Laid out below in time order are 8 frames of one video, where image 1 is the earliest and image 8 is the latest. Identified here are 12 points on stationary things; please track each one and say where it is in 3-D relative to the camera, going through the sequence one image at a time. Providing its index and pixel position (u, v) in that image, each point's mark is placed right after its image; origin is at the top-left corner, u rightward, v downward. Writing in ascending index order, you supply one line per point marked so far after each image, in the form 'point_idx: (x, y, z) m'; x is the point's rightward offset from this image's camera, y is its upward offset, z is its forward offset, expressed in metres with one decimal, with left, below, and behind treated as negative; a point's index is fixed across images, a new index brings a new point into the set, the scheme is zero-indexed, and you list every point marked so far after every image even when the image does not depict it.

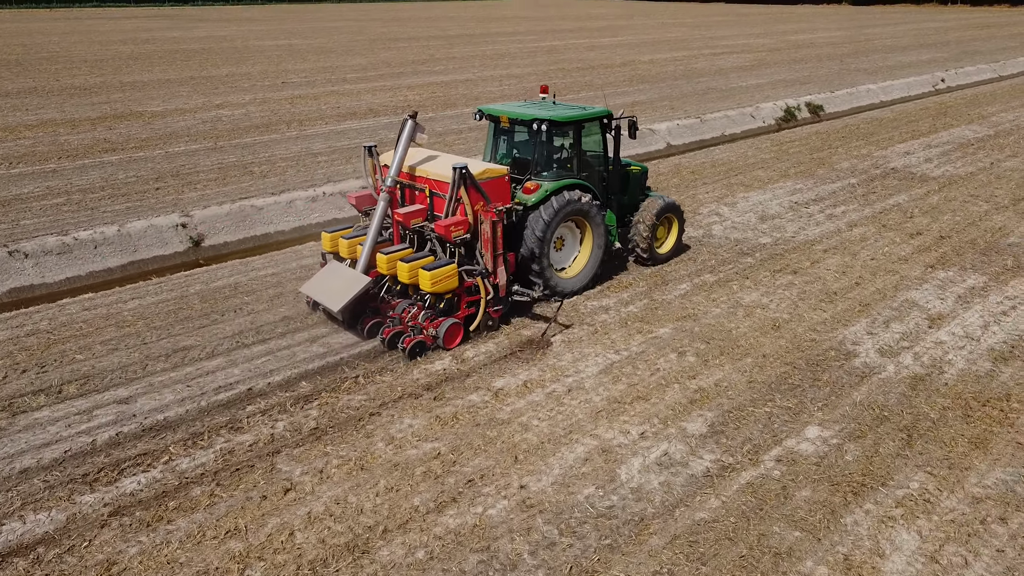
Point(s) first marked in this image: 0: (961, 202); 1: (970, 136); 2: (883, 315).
0: (+6.0, +1.1, +10.8) m
1: (+8.7, +2.9, +15.4) m
2: (+3.2, -0.2, +7.1) m
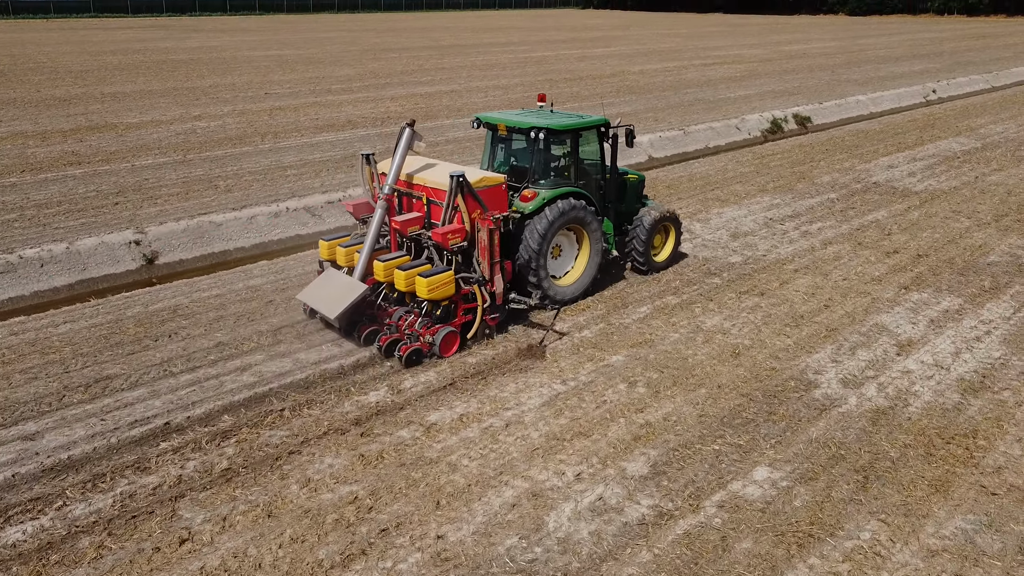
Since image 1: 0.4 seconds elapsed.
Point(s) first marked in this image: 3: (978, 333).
0: (+5.5, +0.9, +10.5) m
1: (+8.2, +2.6, +15.0) m
2: (+2.8, -0.4, +6.7) m
3: (+4.0, -0.4, +6.9) m
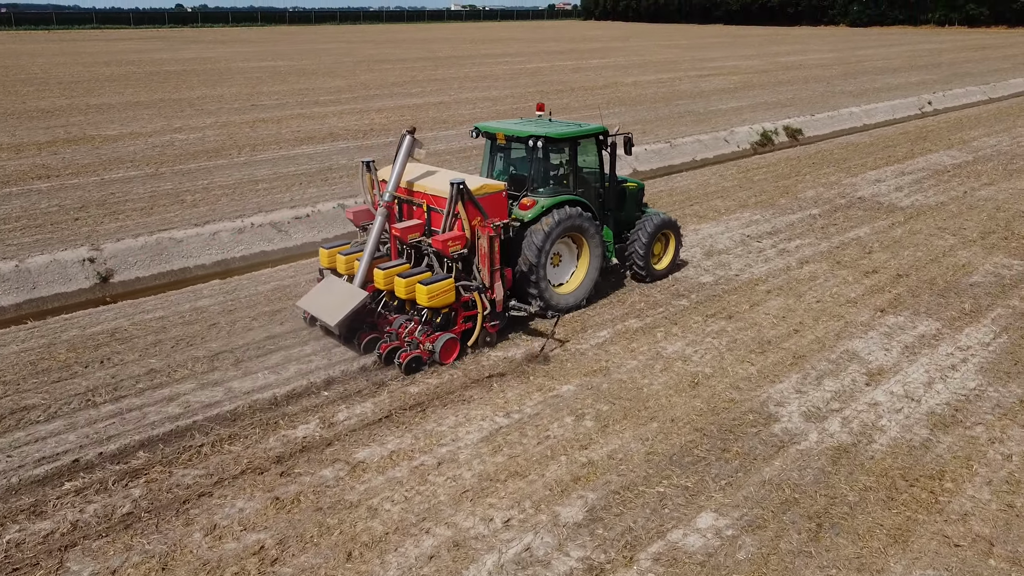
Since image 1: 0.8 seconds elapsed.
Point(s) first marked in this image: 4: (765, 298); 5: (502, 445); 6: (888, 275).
0: (+5.1, +0.7, +10.1) m
1: (+7.9, +2.3, +14.7) m
2: (+2.4, -0.6, +6.4) m
3: (+3.5, -0.6, +6.5) m
4: (+2.5, -0.1, +7.9) m
5: (-0.1, -1.0, +5.2) m
6: (+4.0, +0.1, +8.6) m
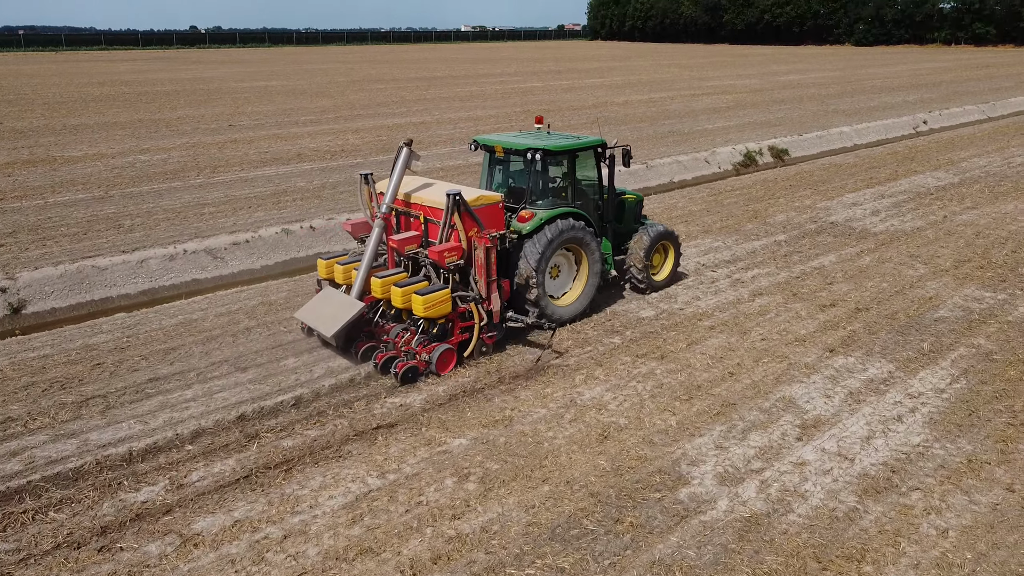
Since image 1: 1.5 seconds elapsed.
0: (+4.4, +0.3, +9.4) m
1: (+7.2, +1.8, +14.0) m
2: (+1.6, -0.9, +5.7) m
3: (+2.8, -0.9, +5.8) m
4: (+1.7, -0.4, +7.3) m
5: (-0.8, -1.3, +4.6) m
6: (+3.3, -0.2, +8.0) m
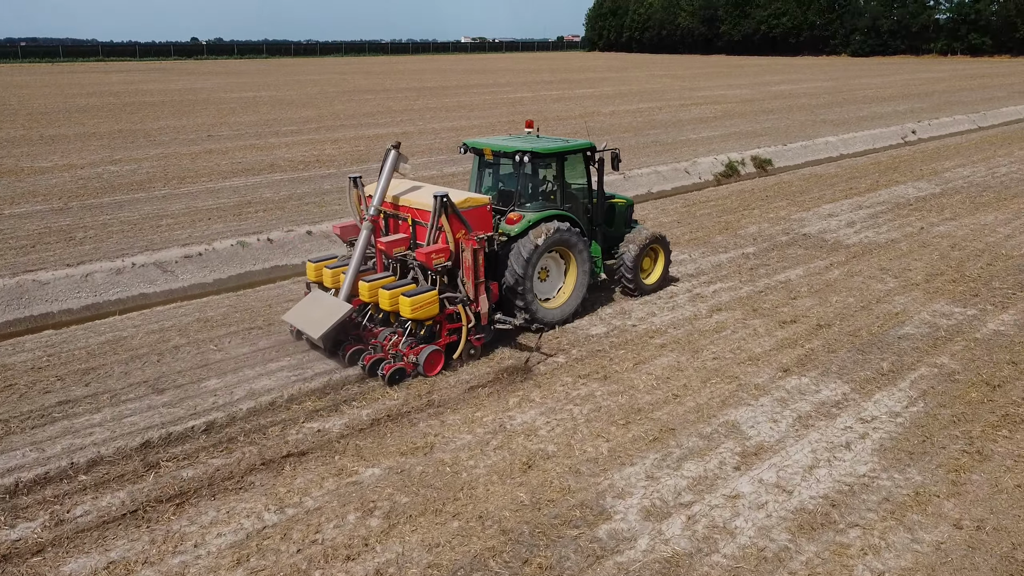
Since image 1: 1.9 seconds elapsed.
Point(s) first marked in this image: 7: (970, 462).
0: (+3.9, +0.1, +9.0) m
1: (+6.7, +1.6, +13.6) m
2: (+1.1, -1.0, +5.3) m
3: (+2.3, -1.0, +5.4) m
4: (+1.2, -0.6, +6.9) m
5: (-1.4, -1.4, +4.2) m
6: (+2.8, -0.3, +7.6) m
7: (+2.9, -1.1, +5.0) m
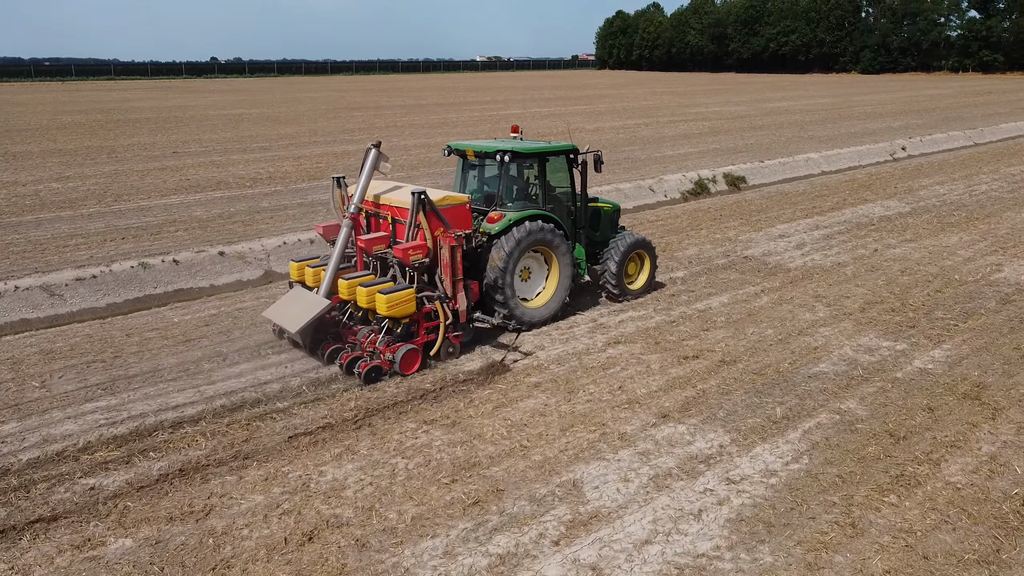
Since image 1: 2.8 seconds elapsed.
0: (+2.8, -0.2, +8.2) m
1: (+5.7, +1.1, +12.8) m
2: (0.0, -1.2, +4.5) m
3: (+1.1, -1.2, +4.6) m
4: (+0.1, -0.8, +6.1) m
5: (-2.5, -1.6, +3.4) m
6: (+1.6, -0.6, +6.8) m
7: (+1.7, -1.3, +4.2) m
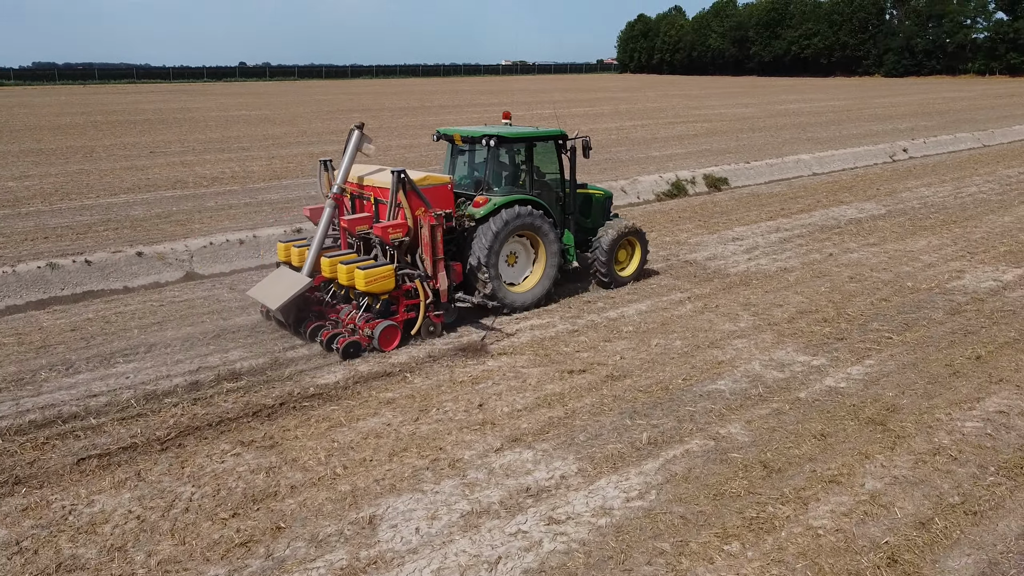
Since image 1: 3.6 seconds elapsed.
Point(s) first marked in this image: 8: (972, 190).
0: (+1.9, -0.2, +7.4) m
1: (+4.9, +1.0, +11.9) m
2: (-1.1, -1.3, +3.8) m
3: (0.0, -1.2, +3.9) m
4: (-0.9, -0.8, +5.4) m
5: (-3.7, -1.5, +2.8) m
6: (+0.6, -0.7, +6.0) m
7: (+0.6, -1.3, +3.5) m
8: (+8.2, +1.7, +14.4) m
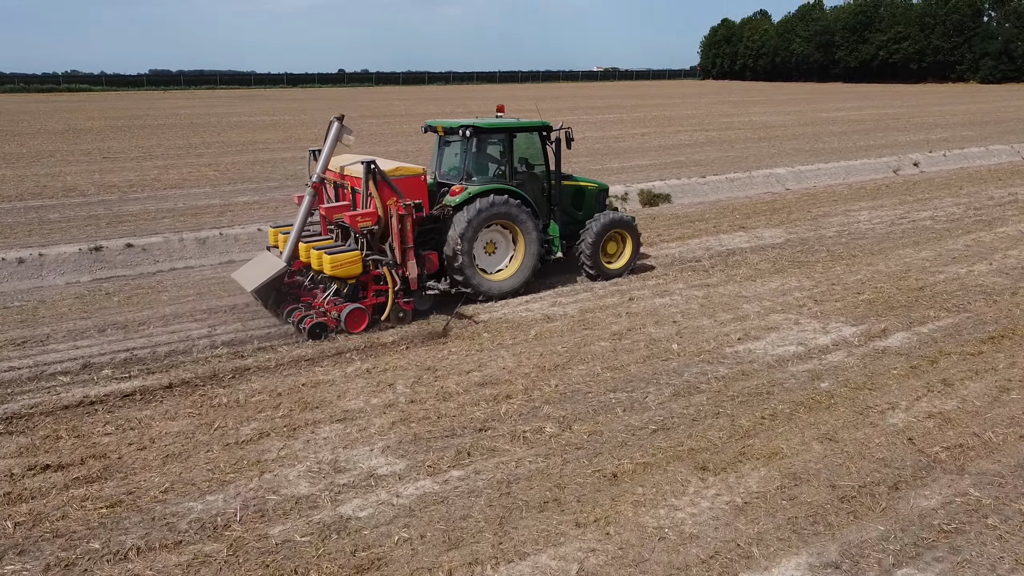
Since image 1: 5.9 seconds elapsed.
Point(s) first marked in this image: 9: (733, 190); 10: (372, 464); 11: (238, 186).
0: (-1.0, -0.7, +5.7) m
1: (+2.5, +0.5, +9.8) m
2: (-4.4, -1.6, +2.4) m
3: (-3.3, -1.6, +2.3) m
4: (-4.1, -1.2, +4.0) m
5: (-7.1, -1.8, +1.7) m
6: (-2.4, -1.0, +4.4) m
7: (-2.8, -1.7, +1.9) m
8: (+6.1, +1.1, +11.9) m
9: (+4.4, +2.0, +16.2) m
10: (-0.8, -1.0, +4.5) m
11: (-5.5, +1.9, +16.4) m
